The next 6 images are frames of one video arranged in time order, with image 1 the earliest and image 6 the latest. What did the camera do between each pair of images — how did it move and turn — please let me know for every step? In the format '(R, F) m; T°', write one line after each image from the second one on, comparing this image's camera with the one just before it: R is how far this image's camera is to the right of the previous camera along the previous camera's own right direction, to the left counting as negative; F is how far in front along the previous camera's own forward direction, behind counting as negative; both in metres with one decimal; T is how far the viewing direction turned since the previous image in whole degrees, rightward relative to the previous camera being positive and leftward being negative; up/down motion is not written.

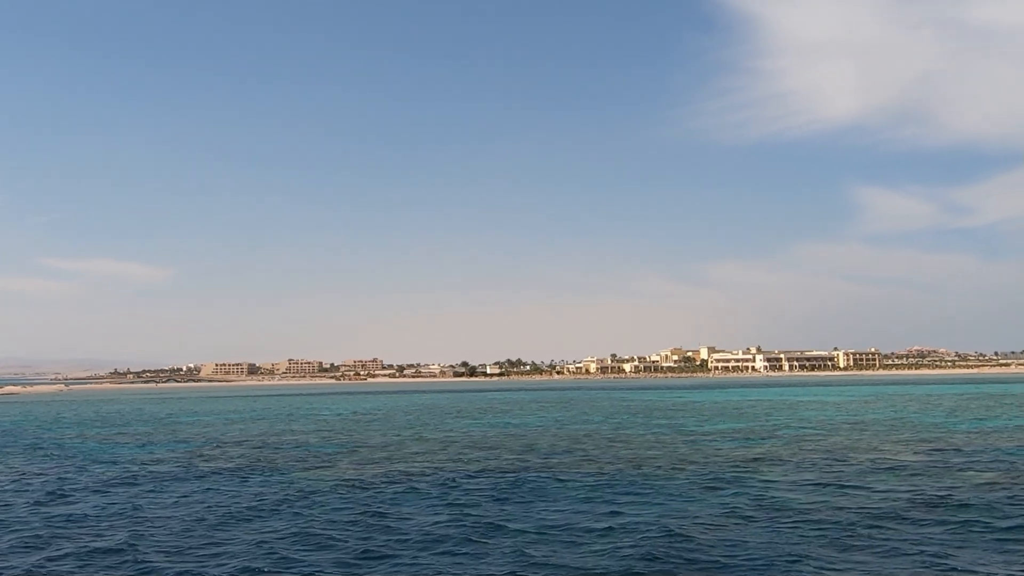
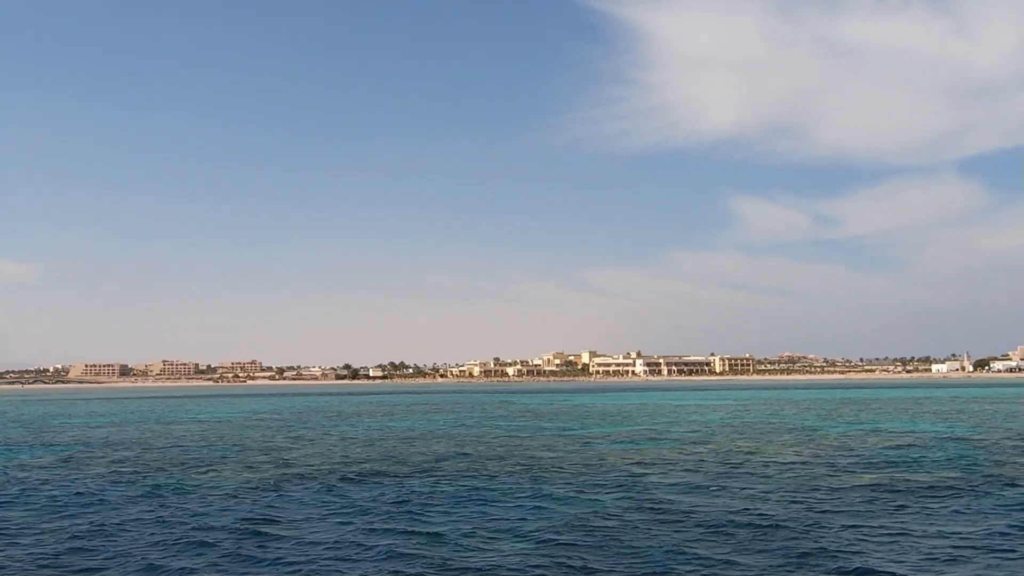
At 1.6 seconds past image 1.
(+7.2, +0.9) m; -4°
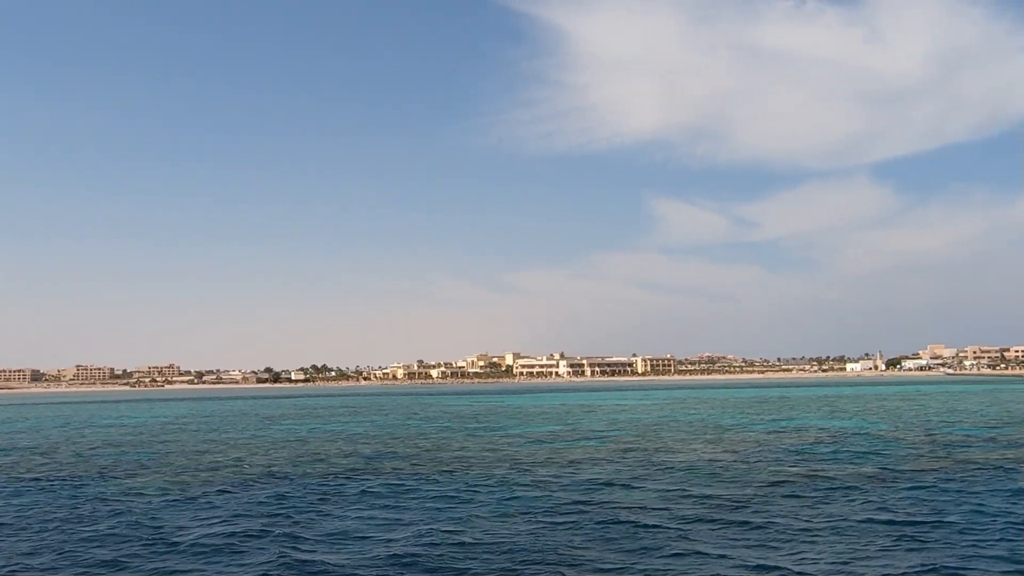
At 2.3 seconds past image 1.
(0.0, 0.0) m; +4°
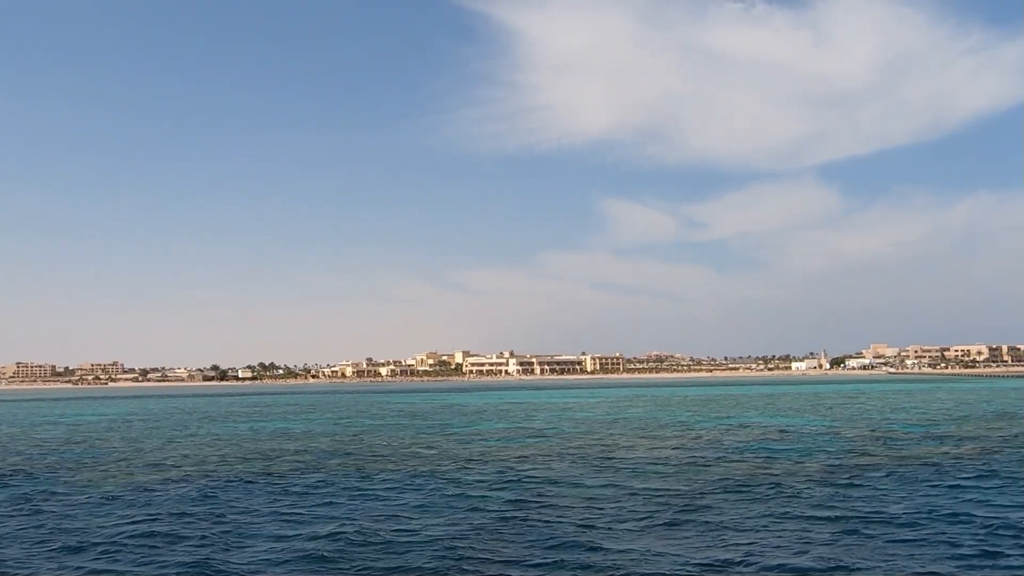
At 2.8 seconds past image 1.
(+1.0, -0.3) m; +2°
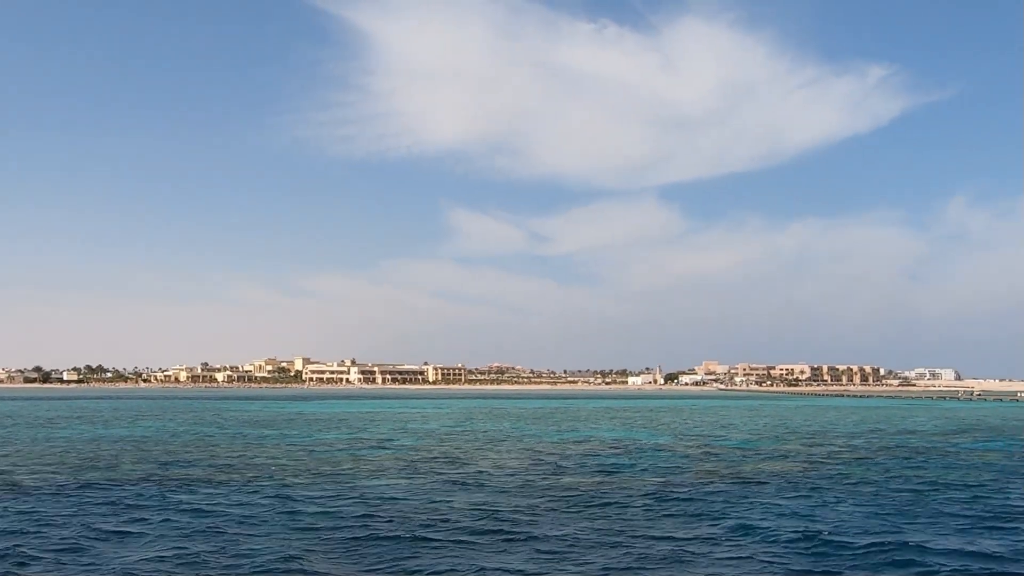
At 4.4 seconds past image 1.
(+0.1, -0.2) m; +8°
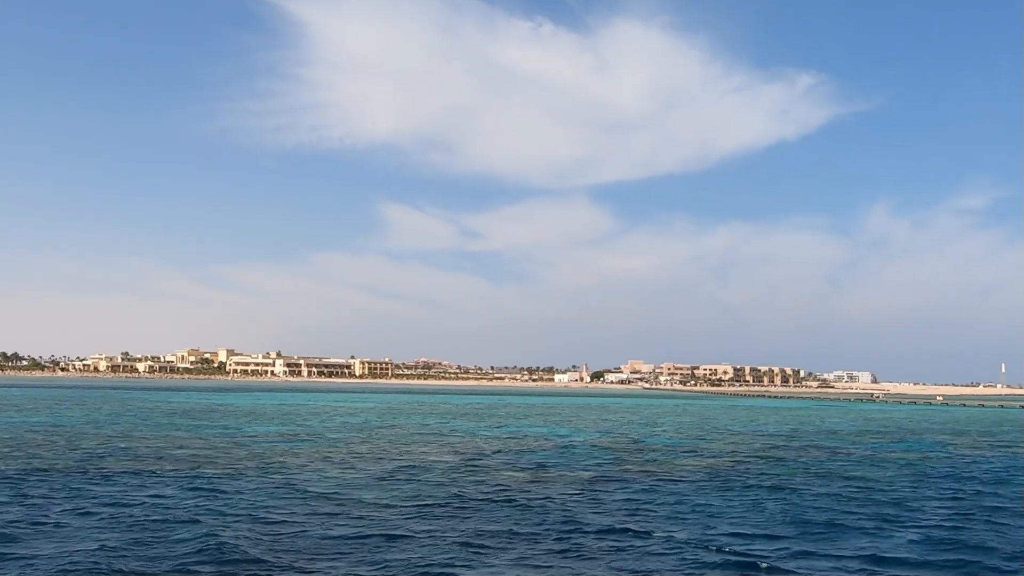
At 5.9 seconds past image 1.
(0.0, -0.2) m; +4°
